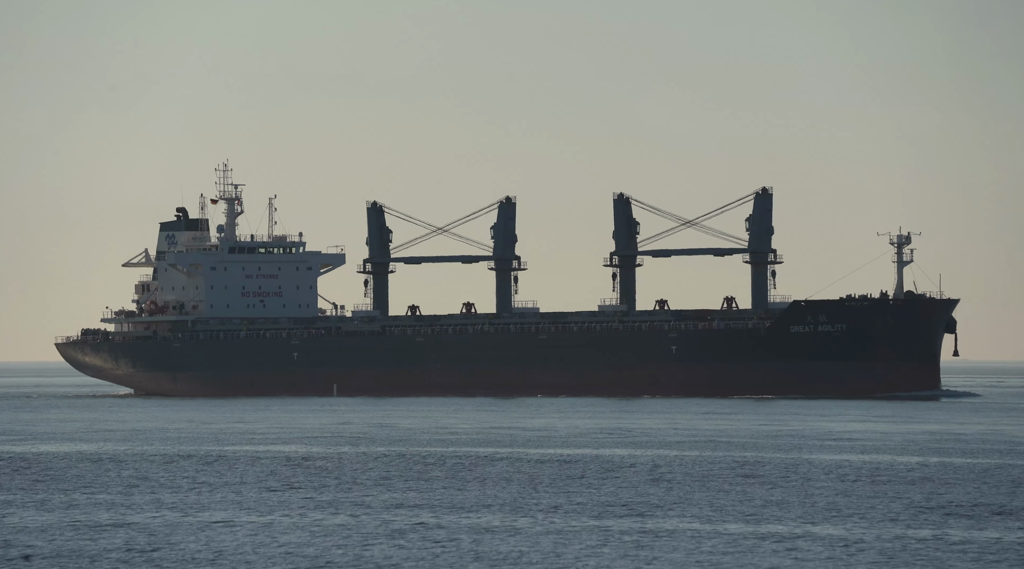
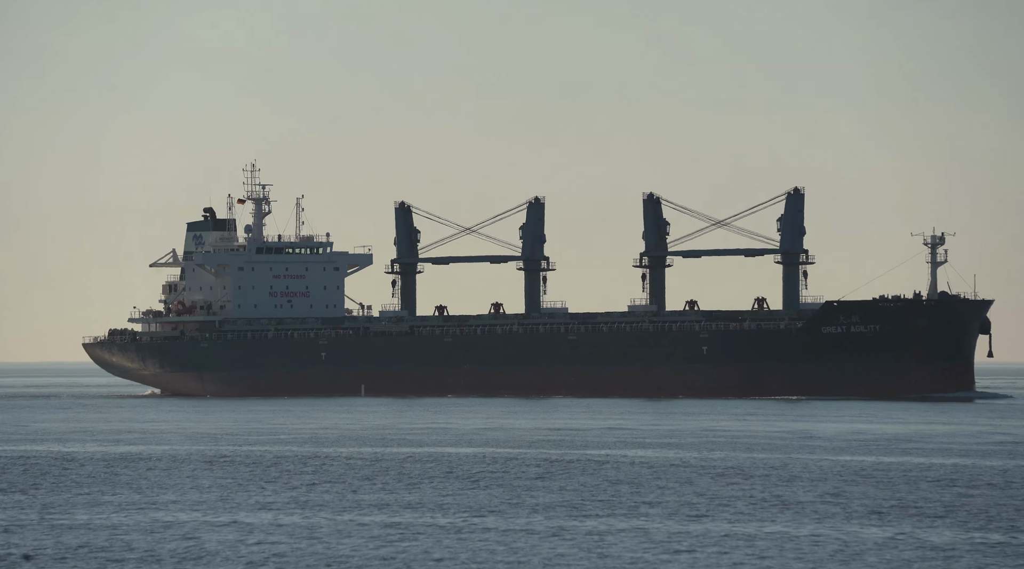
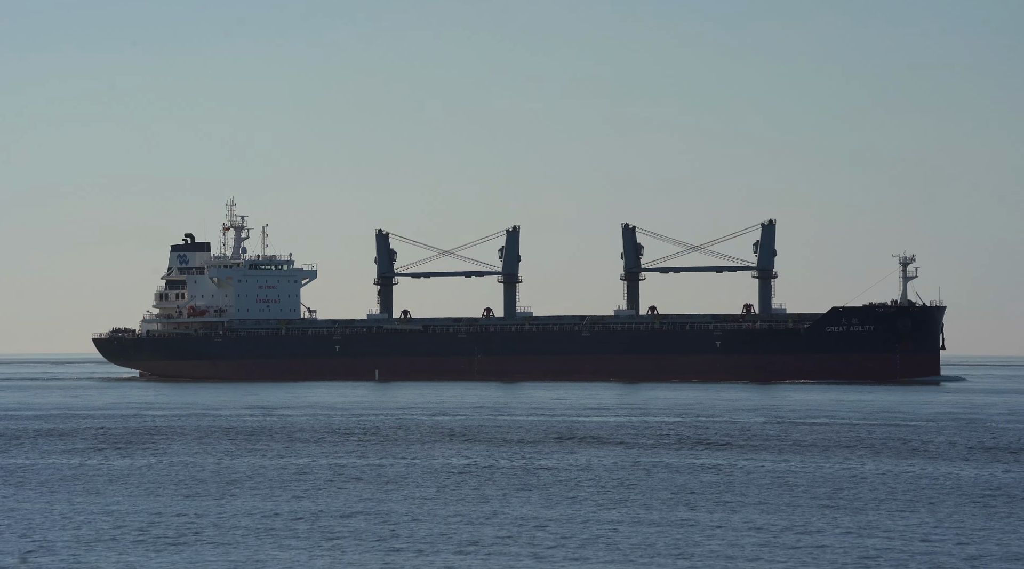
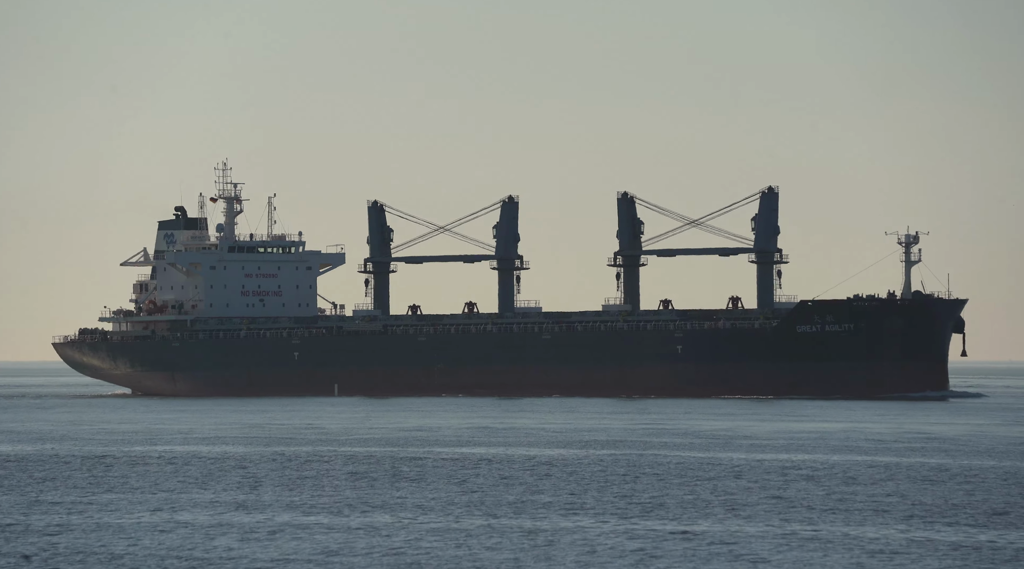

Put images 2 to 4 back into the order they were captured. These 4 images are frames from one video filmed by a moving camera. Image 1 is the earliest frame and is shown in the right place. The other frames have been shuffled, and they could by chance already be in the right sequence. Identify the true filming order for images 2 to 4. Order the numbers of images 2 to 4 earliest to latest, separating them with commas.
2, 4, 3
